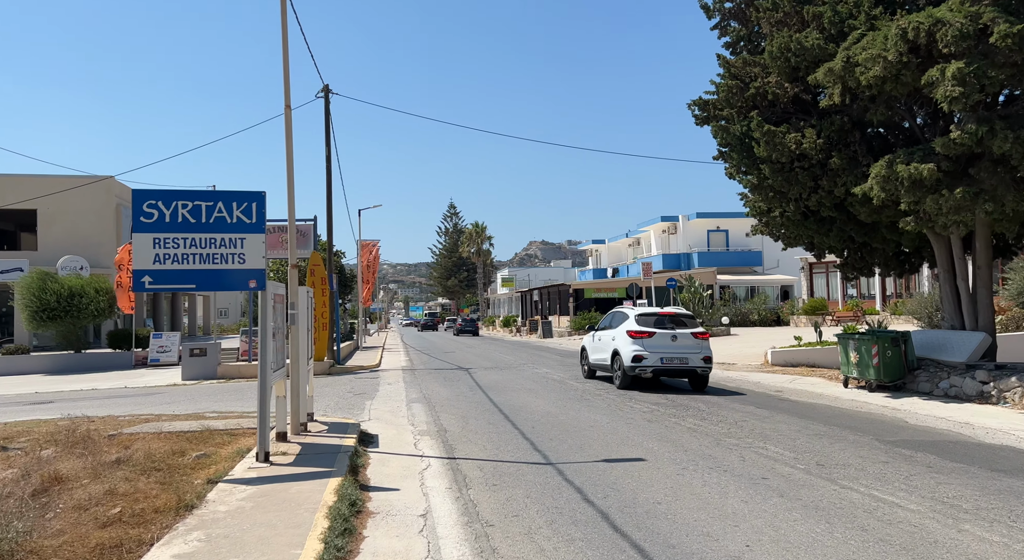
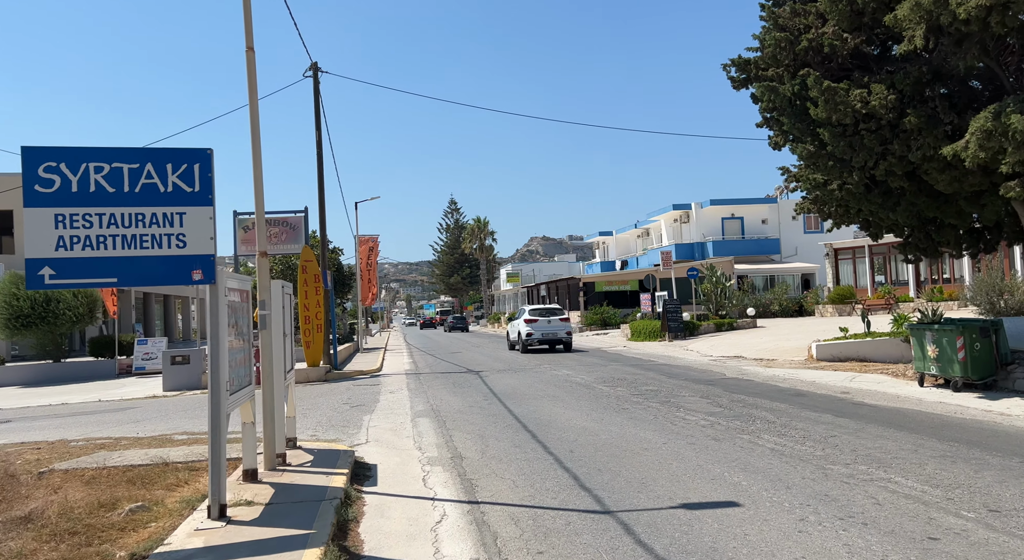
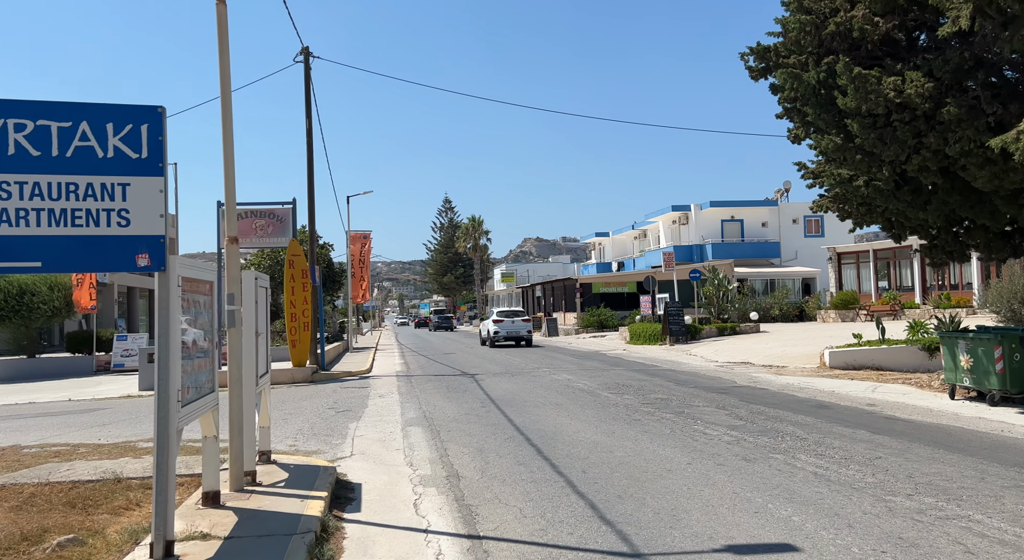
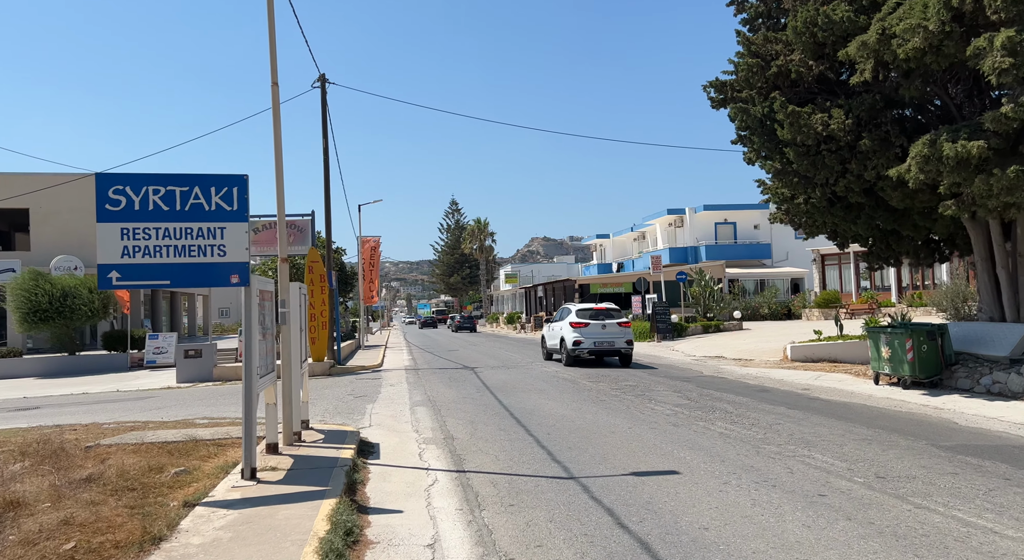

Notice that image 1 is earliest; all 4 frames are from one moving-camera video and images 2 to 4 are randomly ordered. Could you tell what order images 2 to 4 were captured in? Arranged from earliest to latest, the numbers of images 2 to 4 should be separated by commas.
4, 2, 3
